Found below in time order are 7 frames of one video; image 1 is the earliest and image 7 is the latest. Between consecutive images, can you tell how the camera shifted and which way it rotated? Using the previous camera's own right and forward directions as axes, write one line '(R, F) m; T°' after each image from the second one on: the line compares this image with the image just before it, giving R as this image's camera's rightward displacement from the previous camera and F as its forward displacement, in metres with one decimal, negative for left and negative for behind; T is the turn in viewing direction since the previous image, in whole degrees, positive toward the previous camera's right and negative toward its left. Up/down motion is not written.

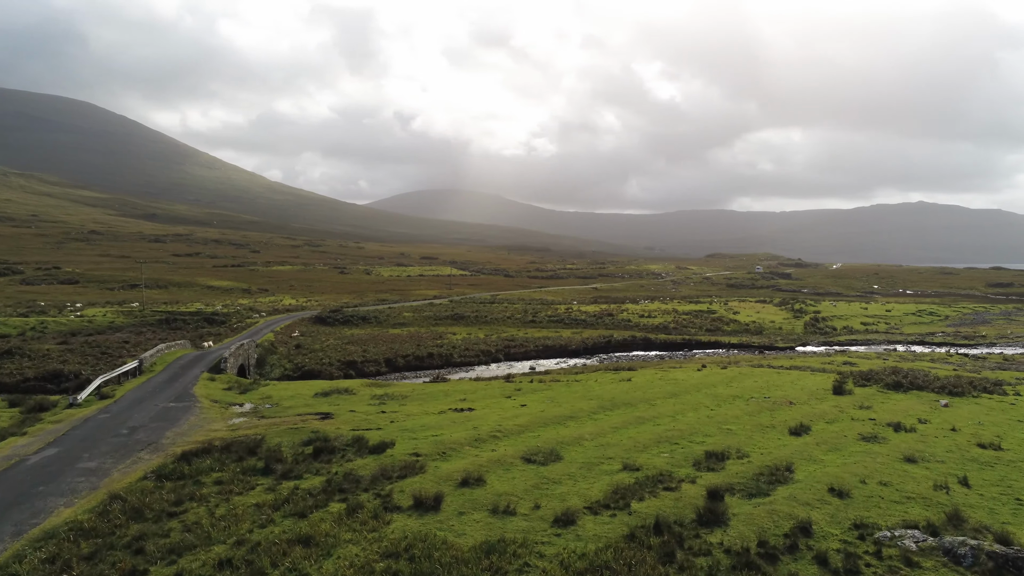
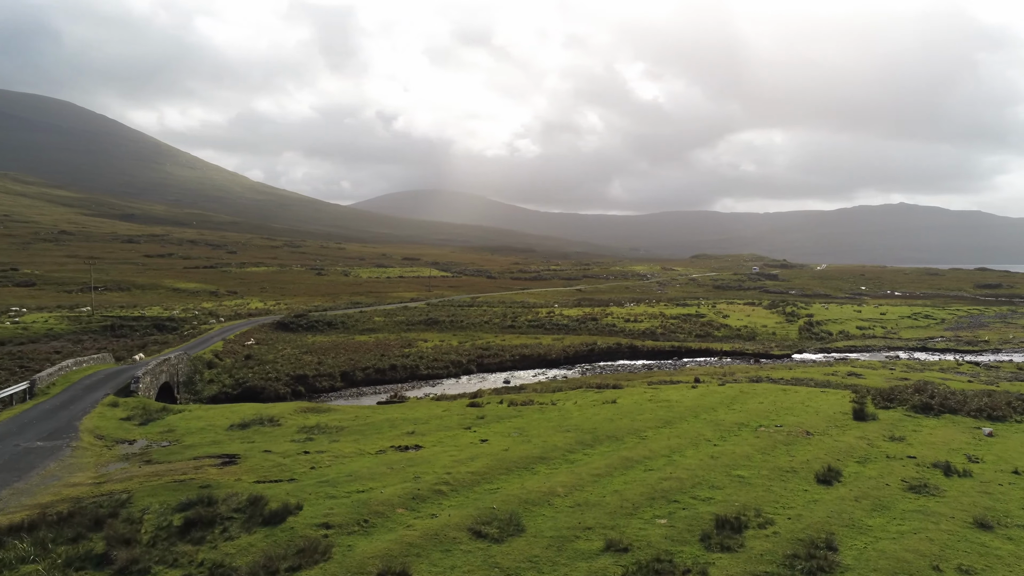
(+0.8, +5.1) m; +1°
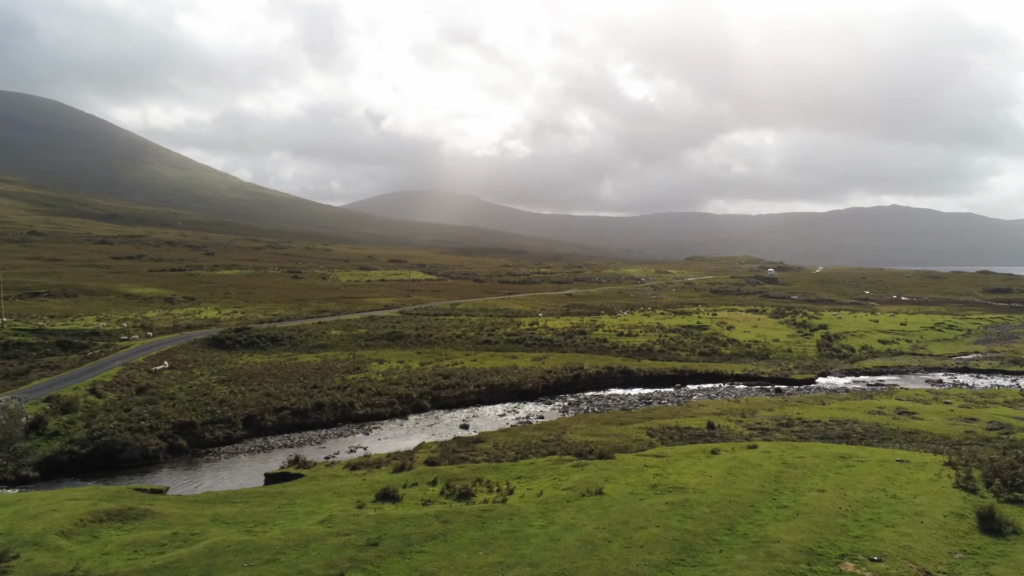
(+1.6, +10.3) m; +1°
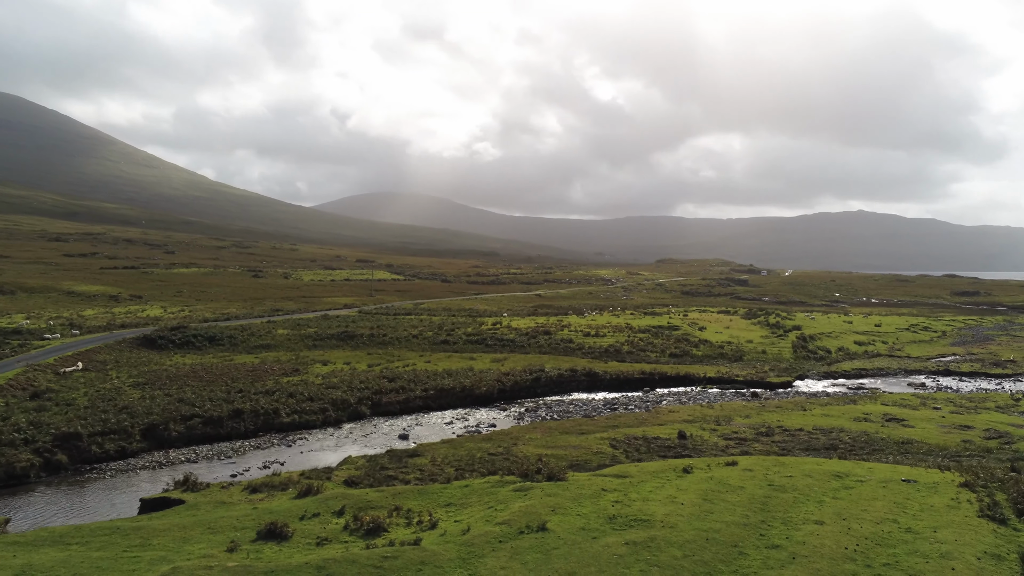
(+1.1, +4.2) m; +2°
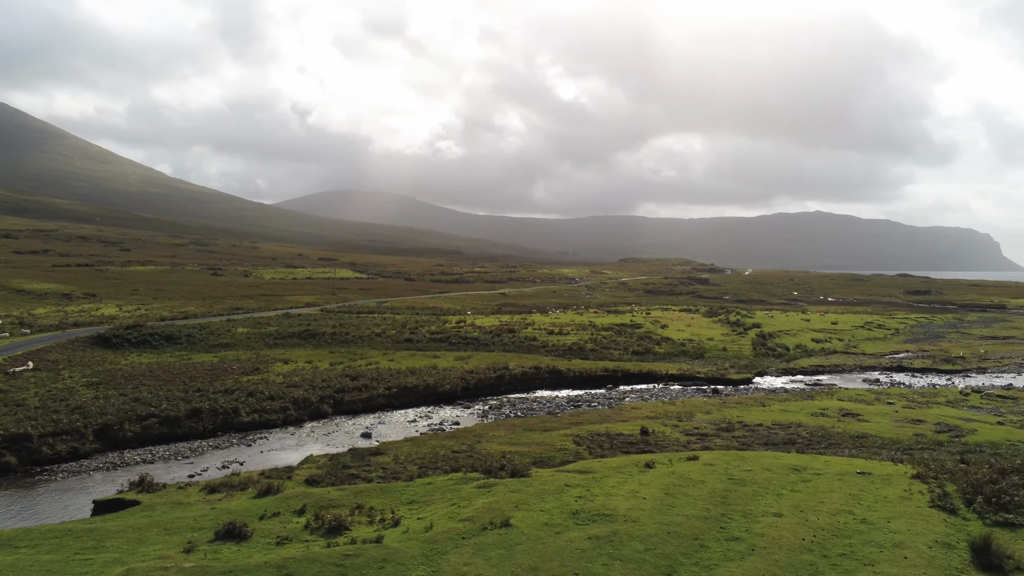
(0.0, 0.0) m; +3°
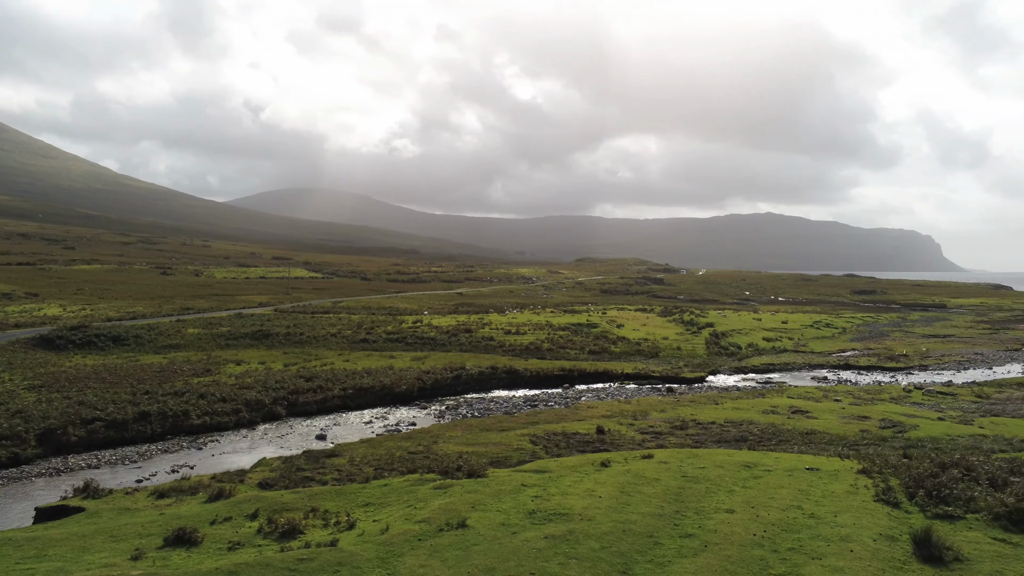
(0.0, 0.0) m; +3°
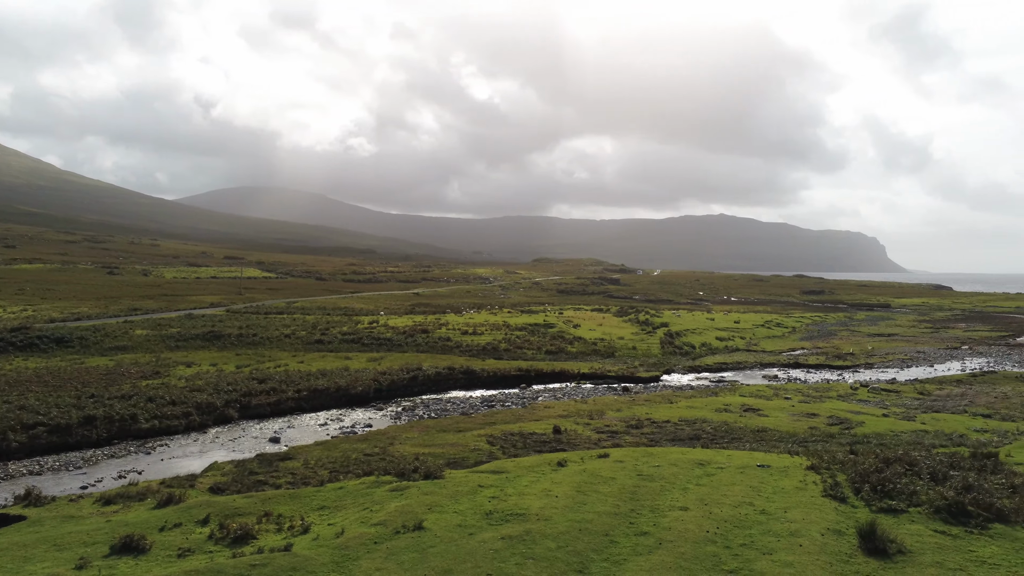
(0.0, 0.0) m; +3°
